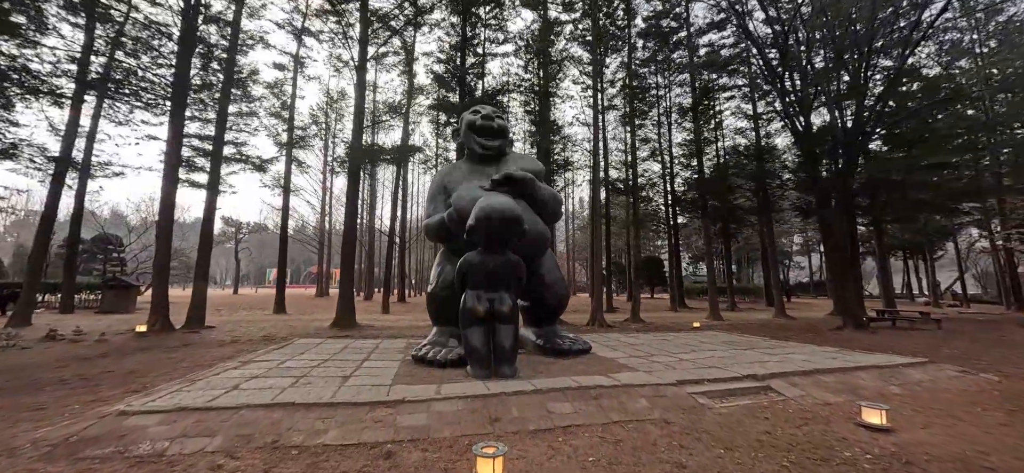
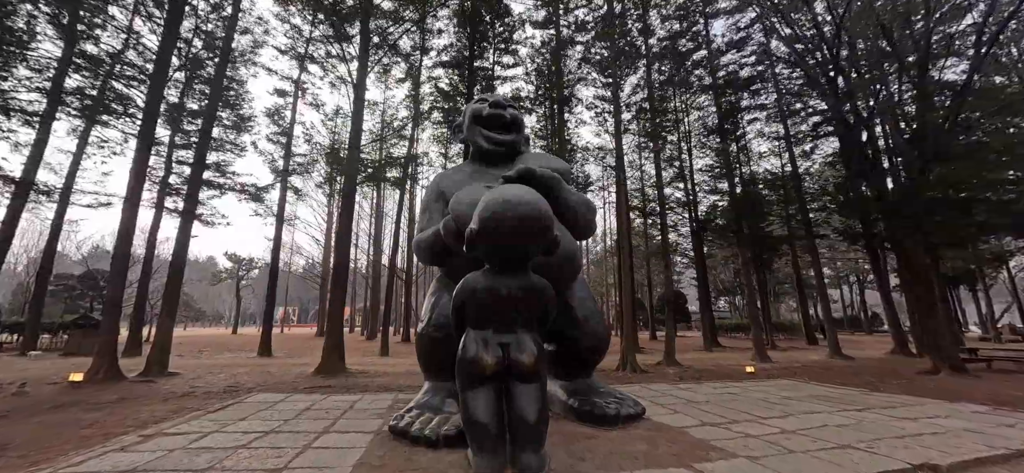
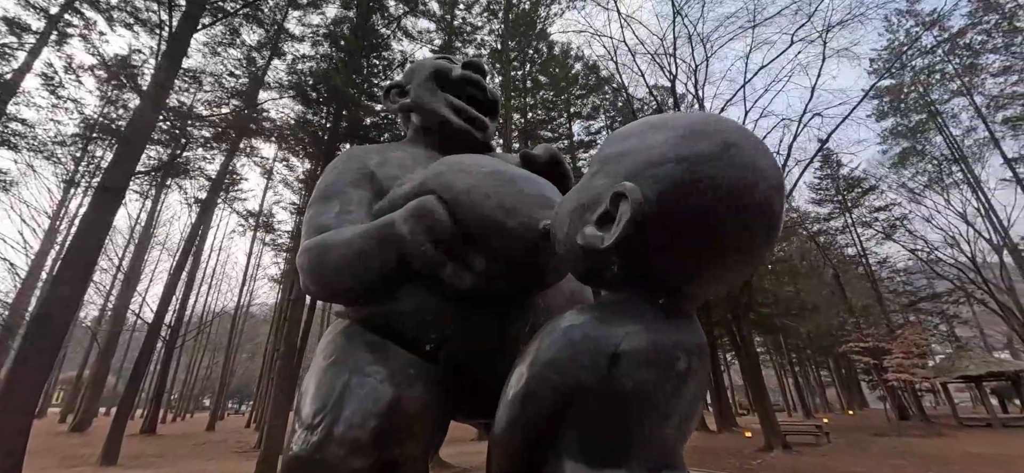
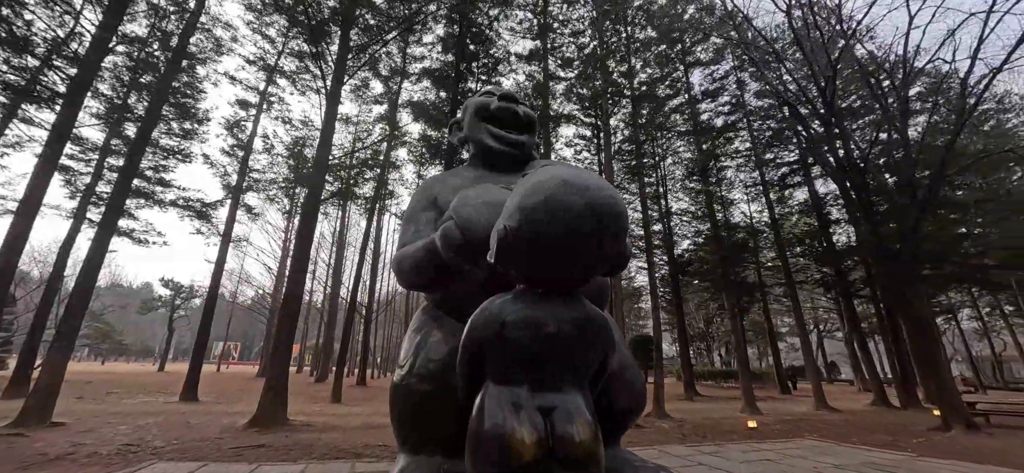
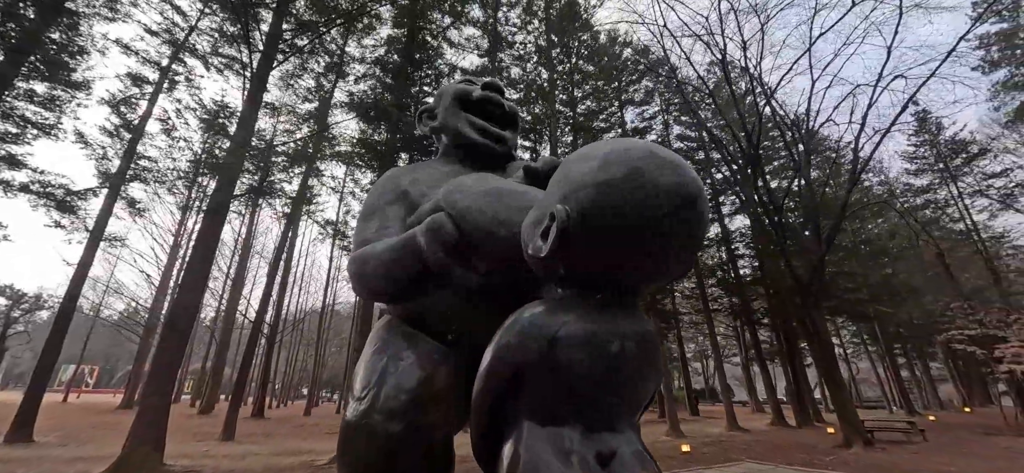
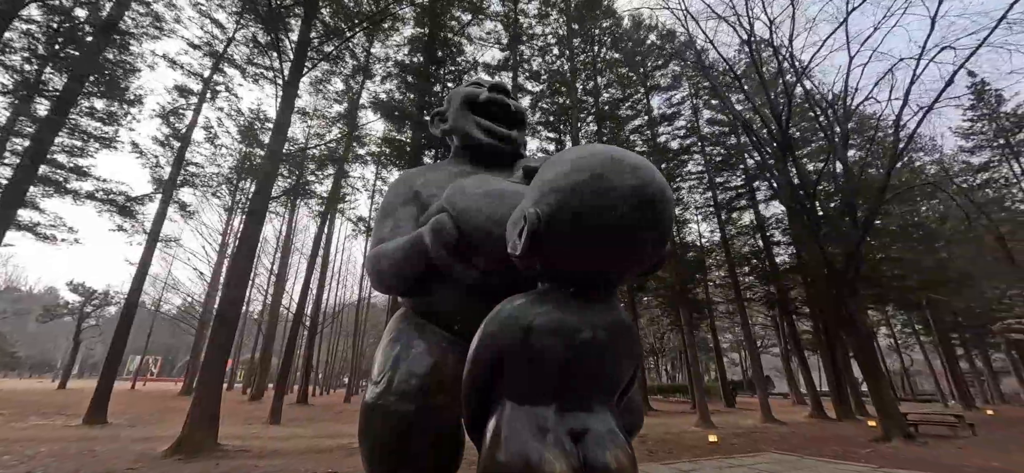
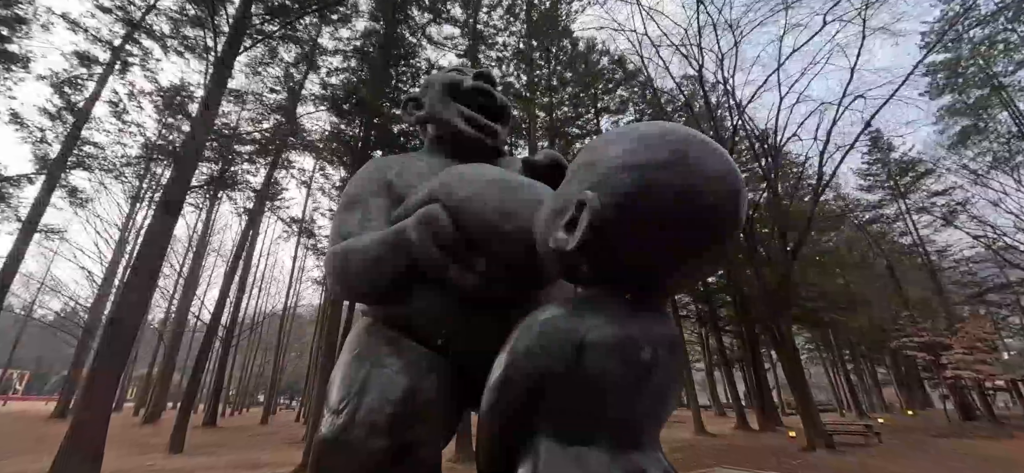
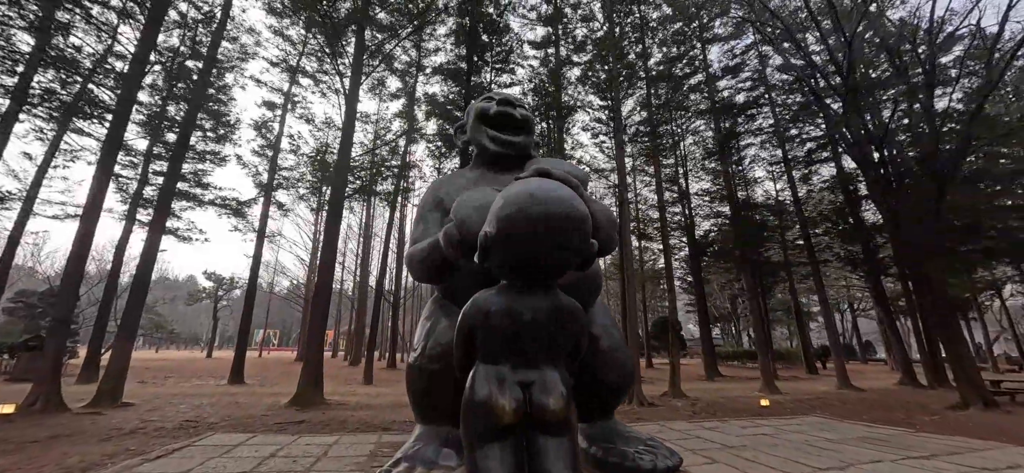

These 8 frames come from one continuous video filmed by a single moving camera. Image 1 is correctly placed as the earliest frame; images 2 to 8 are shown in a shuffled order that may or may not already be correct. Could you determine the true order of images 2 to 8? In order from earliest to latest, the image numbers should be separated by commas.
2, 8, 4, 6, 5, 7, 3
